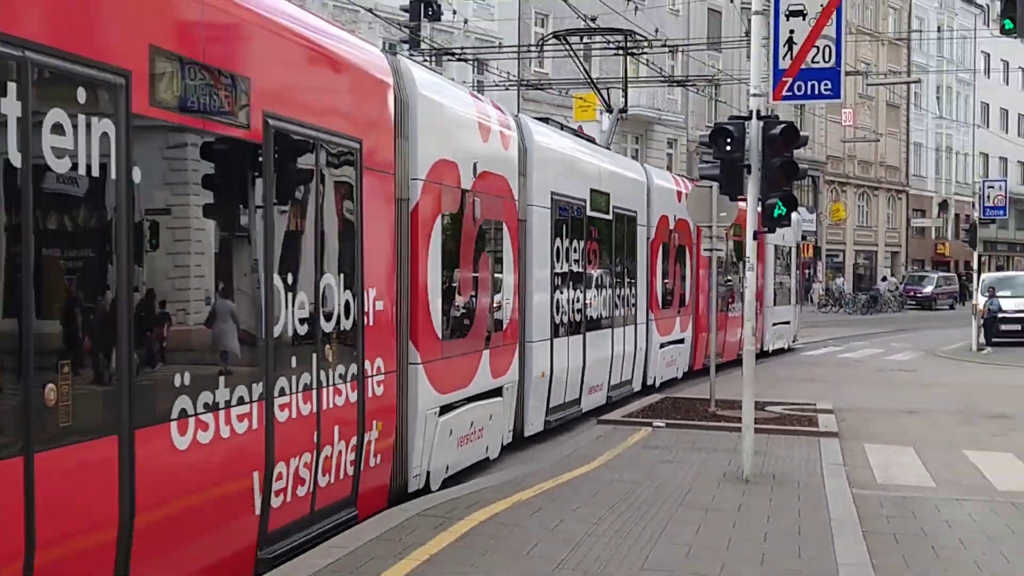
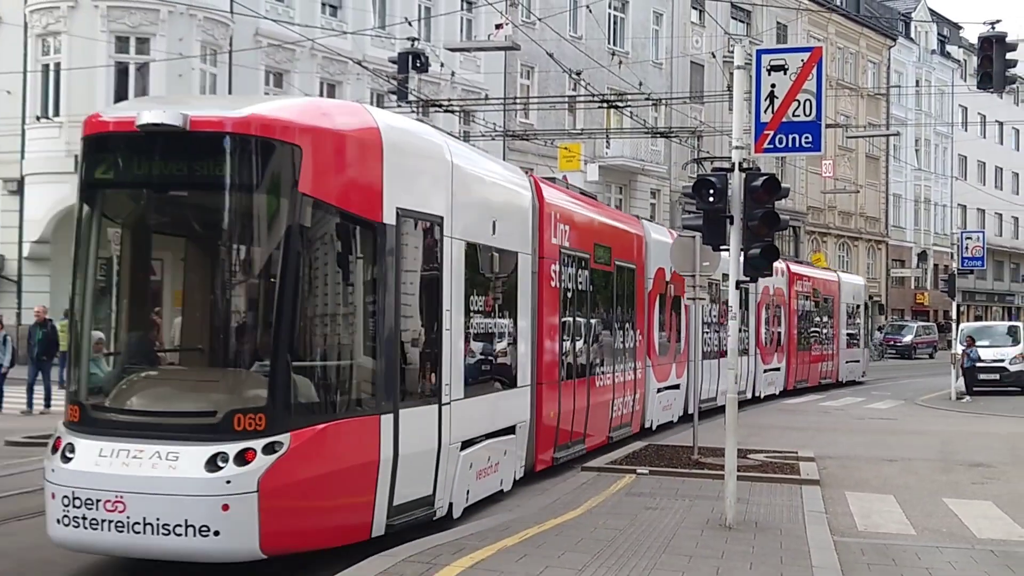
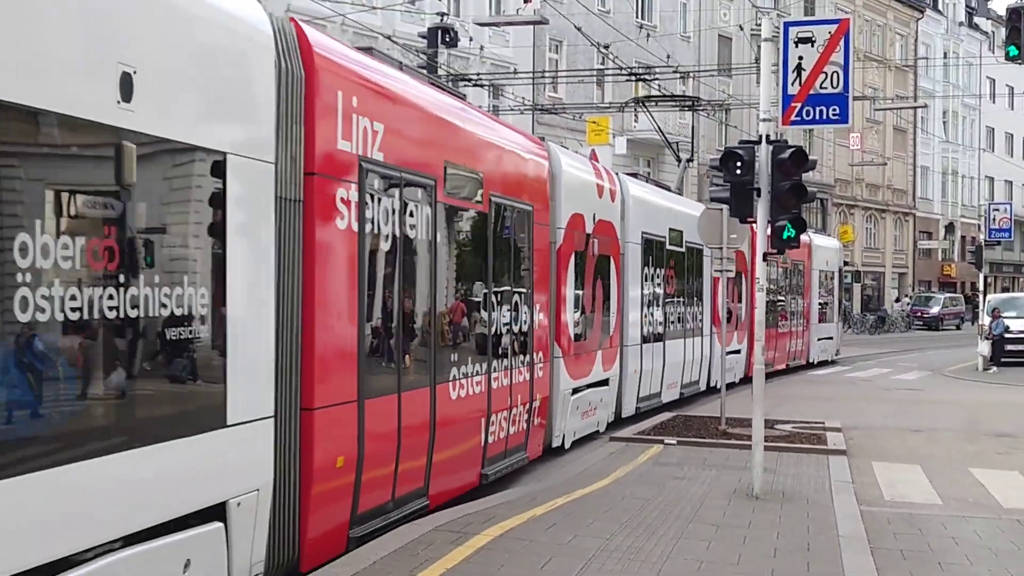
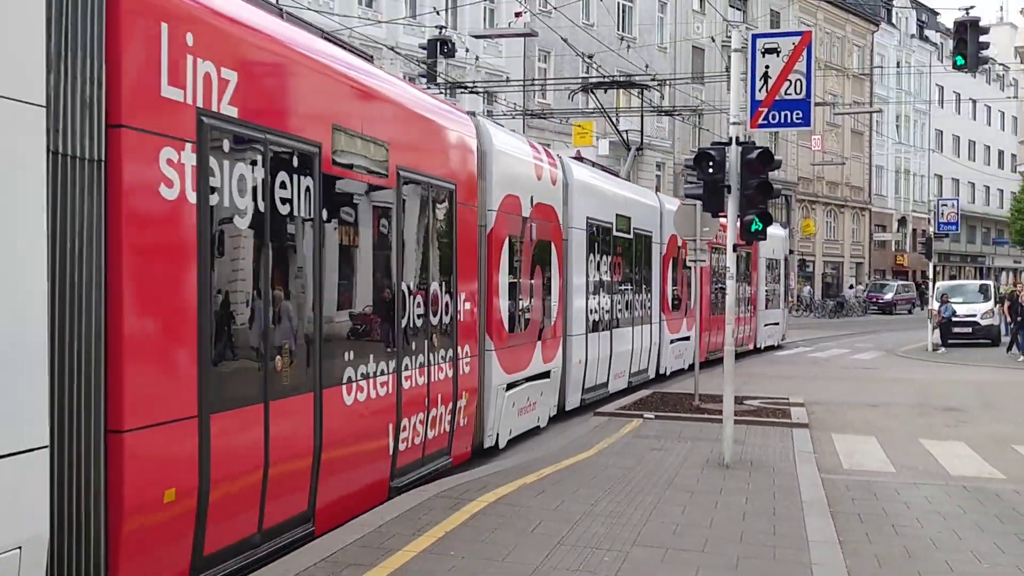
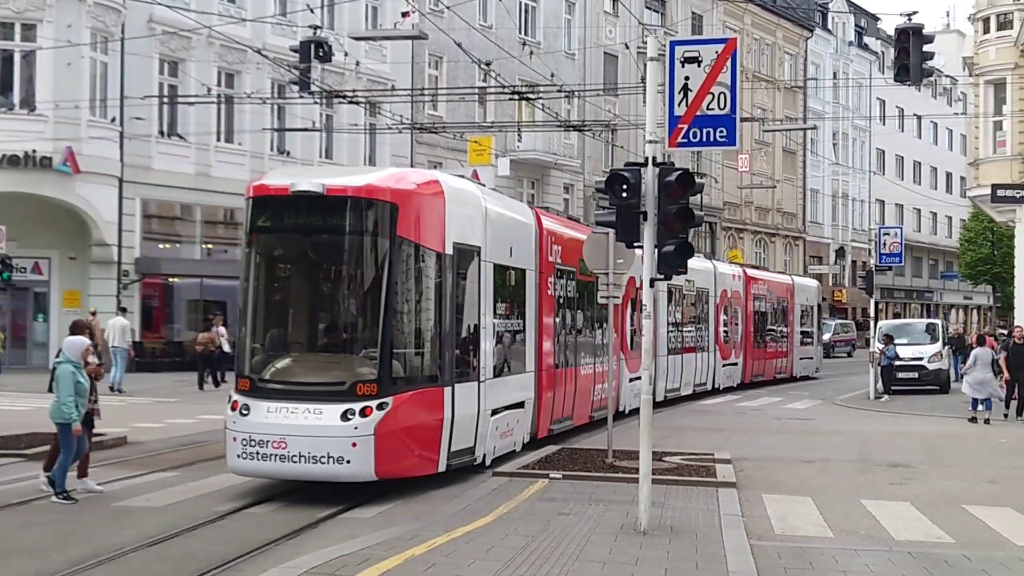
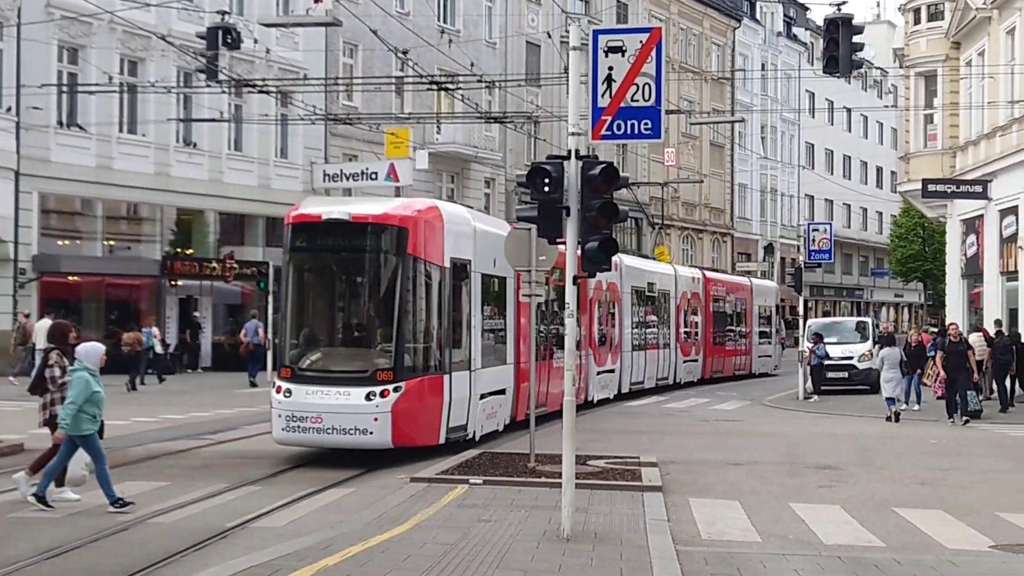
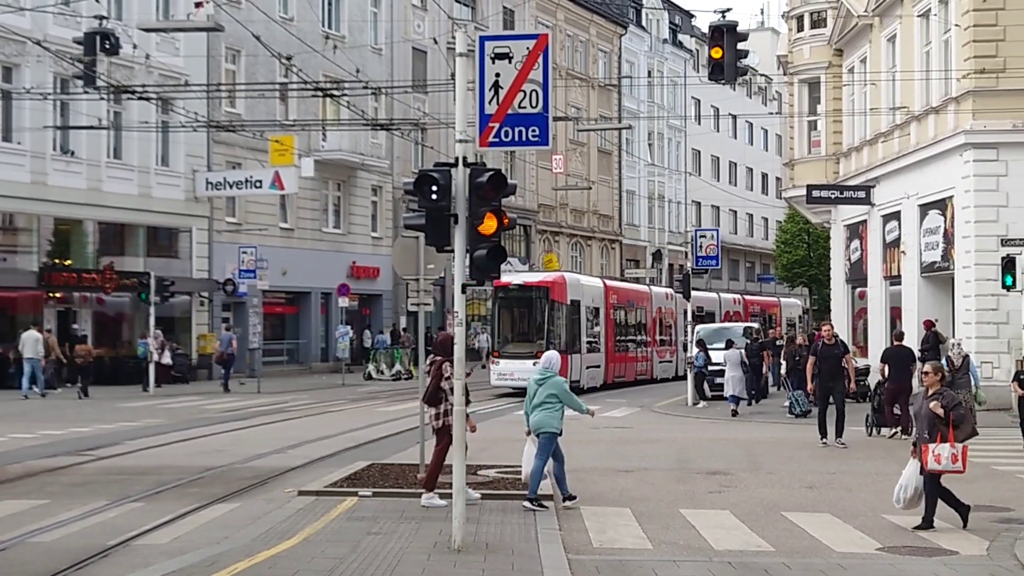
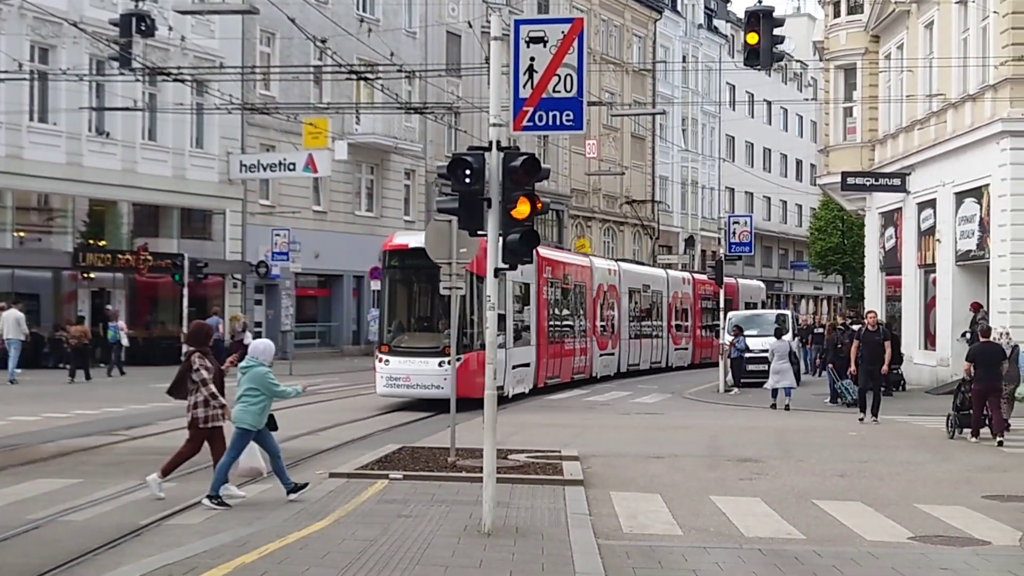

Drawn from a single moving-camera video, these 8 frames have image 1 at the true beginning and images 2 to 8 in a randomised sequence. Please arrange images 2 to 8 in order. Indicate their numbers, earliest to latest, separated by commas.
4, 3, 2, 5, 6, 8, 7
